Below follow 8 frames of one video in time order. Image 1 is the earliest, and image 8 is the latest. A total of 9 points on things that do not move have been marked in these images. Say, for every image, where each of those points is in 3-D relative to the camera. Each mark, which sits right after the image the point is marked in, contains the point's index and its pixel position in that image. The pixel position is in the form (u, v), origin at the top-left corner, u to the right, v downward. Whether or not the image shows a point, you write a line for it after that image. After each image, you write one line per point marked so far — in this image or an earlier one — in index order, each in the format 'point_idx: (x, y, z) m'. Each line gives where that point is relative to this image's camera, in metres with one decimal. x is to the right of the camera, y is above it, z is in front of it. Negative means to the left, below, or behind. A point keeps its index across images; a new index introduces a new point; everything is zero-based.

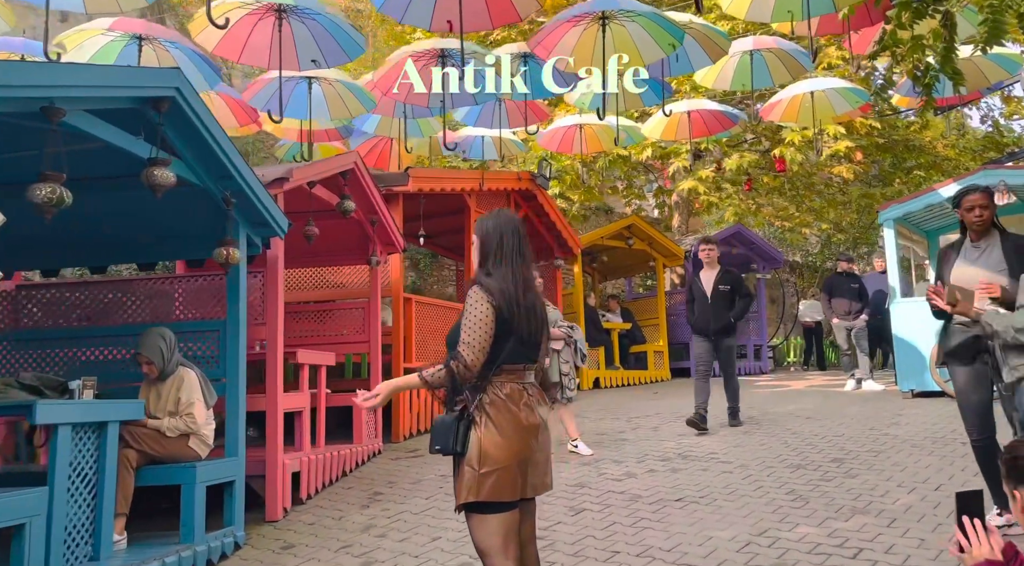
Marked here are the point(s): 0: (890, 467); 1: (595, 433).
0: (+3.1, -1.5, +6.2) m
1: (+1.0, -1.8, +8.8) m
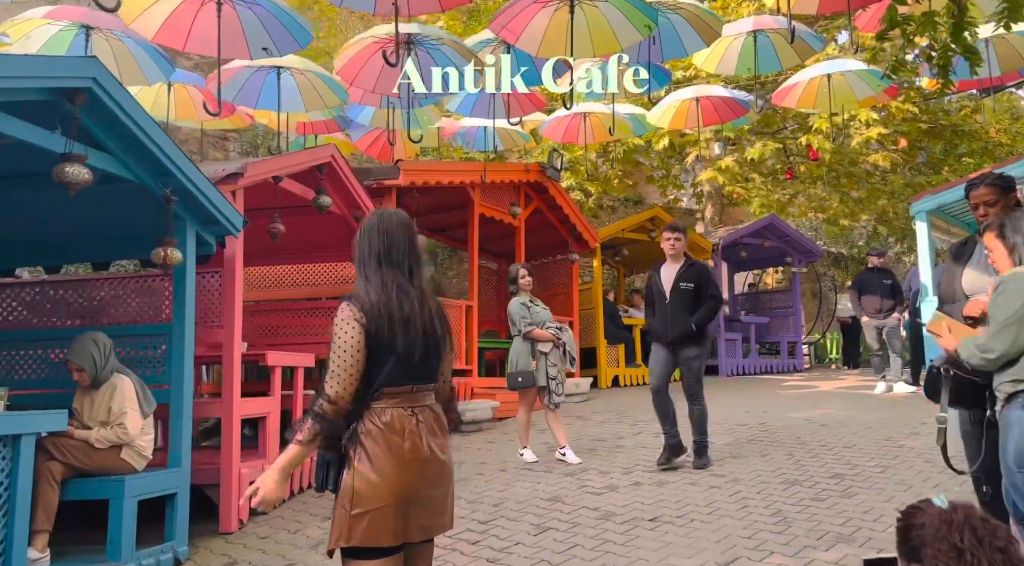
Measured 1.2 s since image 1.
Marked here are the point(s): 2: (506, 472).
0: (+2.9, -1.5, +5.7) m
1: (+0.9, -1.8, +8.4) m
2: (0.0, -1.8, +6.8) m
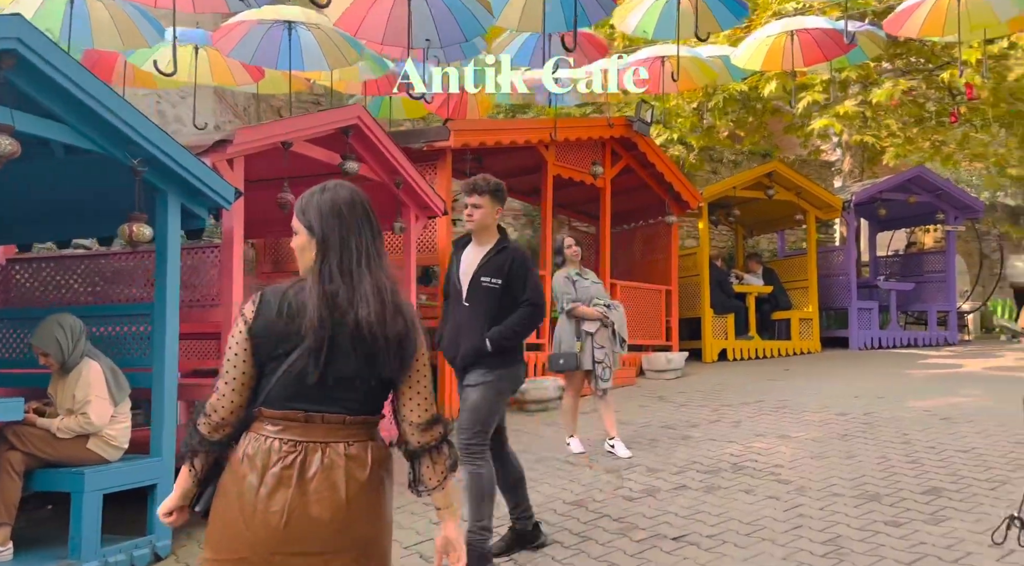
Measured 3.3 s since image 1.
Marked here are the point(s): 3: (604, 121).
0: (+2.9, -1.4, +4.4) m
1: (+1.5, -1.5, +7.5) m
2: (+0.3, -1.5, +6.2) m
3: (+1.3, +2.2, +10.3) m
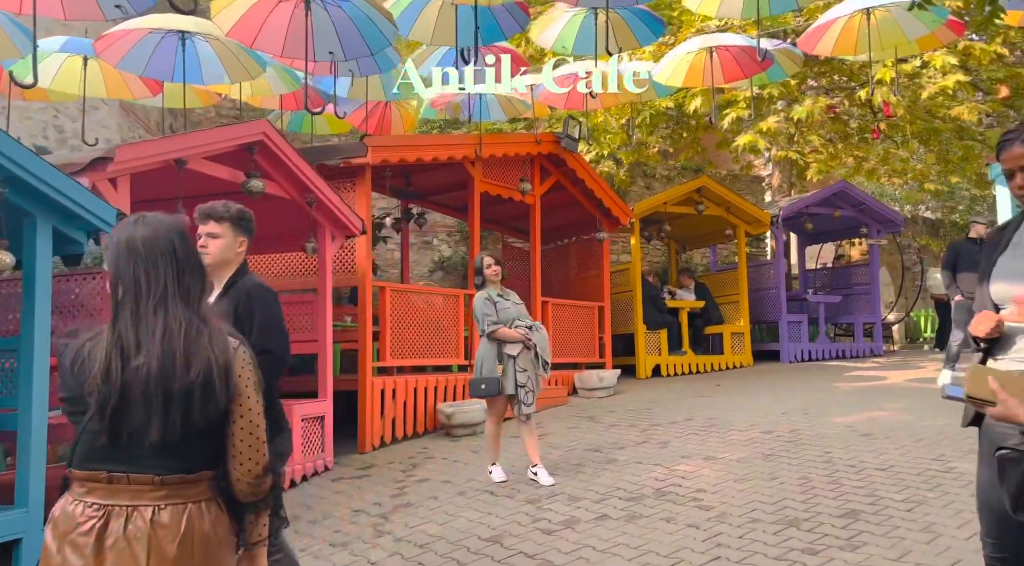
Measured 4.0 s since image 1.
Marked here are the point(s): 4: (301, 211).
0: (+2.4, -1.5, +4.4) m
1: (+0.7, -1.7, +7.3) m
2: (-0.4, -1.7, +5.9) m
3: (+0.3, +2.0, +10.2) m
4: (-2.0, +0.7, +7.0) m
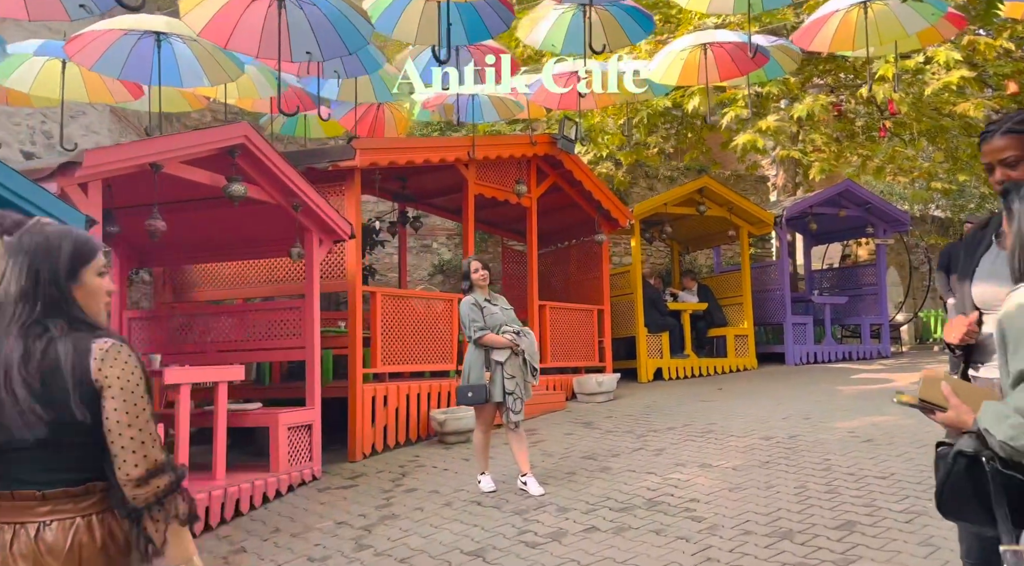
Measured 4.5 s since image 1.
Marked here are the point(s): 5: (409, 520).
0: (+2.3, -1.5, +4.2) m
1: (+0.7, -1.7, +7.2) m
2: (-0.5, -1.7, +5.7) m
3: (+0.2, +1.9, +10.0) m
4: (-2.1, +0.6, +6.9) m
5: (-0.8, -1.8, +5.6) m
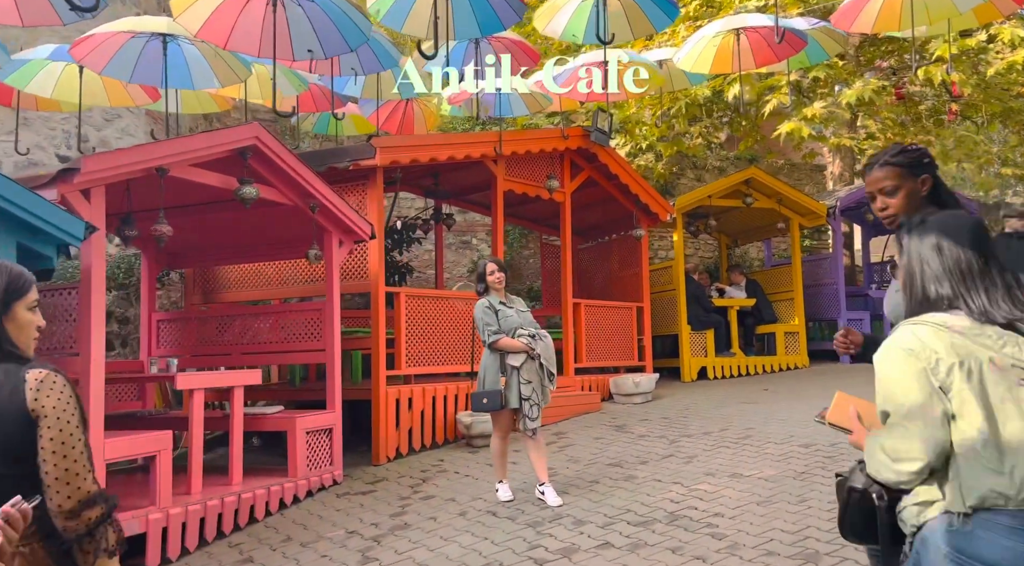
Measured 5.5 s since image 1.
0: (+2.3, -1.5, +3.8) m
1: (+0.9, -1.7, +6.9) m
2: (-0.4, -1.8, +5.6) m
3: (+0.6, +2.0, +9.7) m
4: (-1.9, +0.6, +6.8) m
5: (-0.7, -1.8, +5.4) m
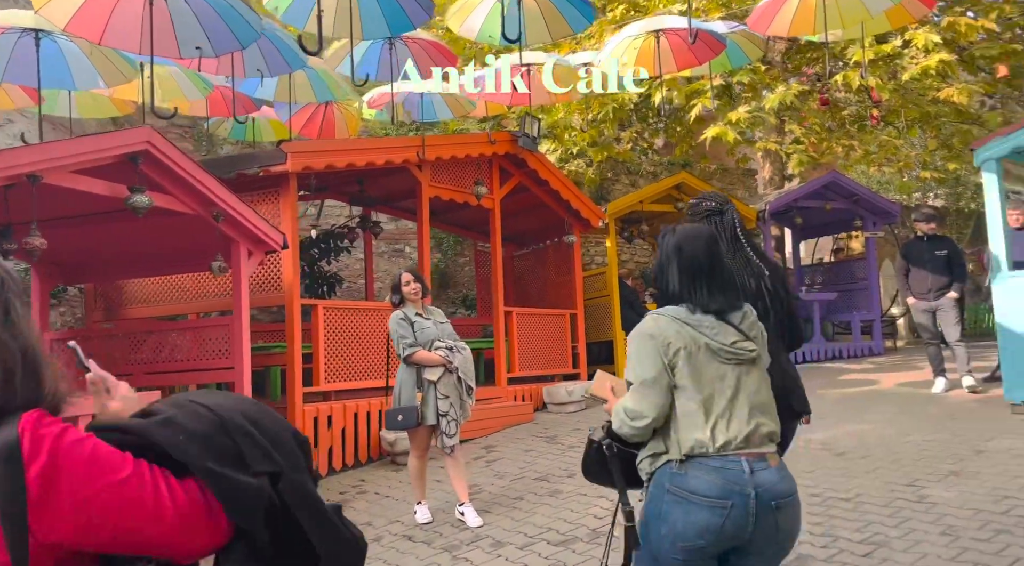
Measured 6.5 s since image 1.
0: (+1.8, -1.5, +3.7) m
1: (+0.2, -1.8, +6.7) m
2: (-0.9, -1.8, +5.2) m
3: (-0.4, +1.9, +9.5) m
4: (-2.6, +0.5, +6.4) m
5: (-1.2, -1.9, +5.1) m
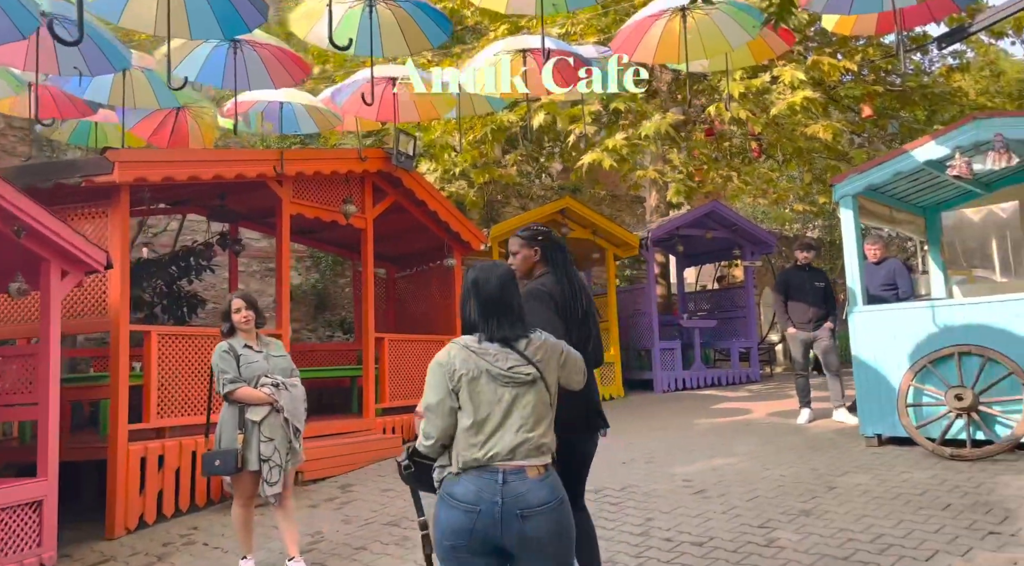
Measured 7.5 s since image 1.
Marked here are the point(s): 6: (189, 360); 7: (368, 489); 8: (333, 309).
0: (+0.9, -1.7, +3.4) m
1: (-1.1, -2.0, +6.1) m
2: (-2.0, -2.0, +4.6) m
3: (-1.9, +1.6, +9.0) m
4: (-3.8, +0.3, +5.6) m
5: (-2.3, -2.1, +4.4) m
6: (-3.1, -0.7, +7.1) m
7: (-1.4, -2.0, +7.4) m
8: (-3.5, -0.5, +14.5) m
